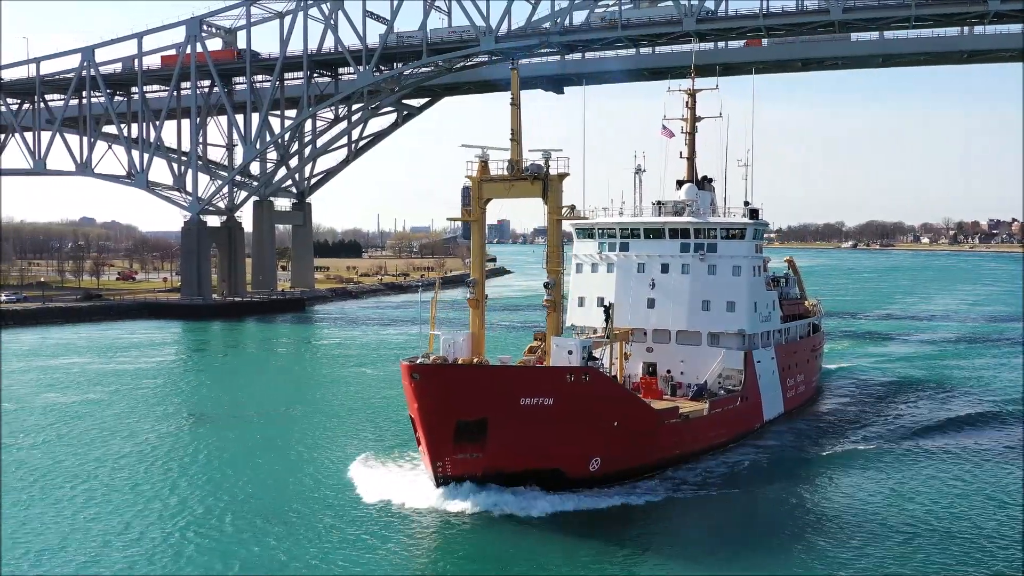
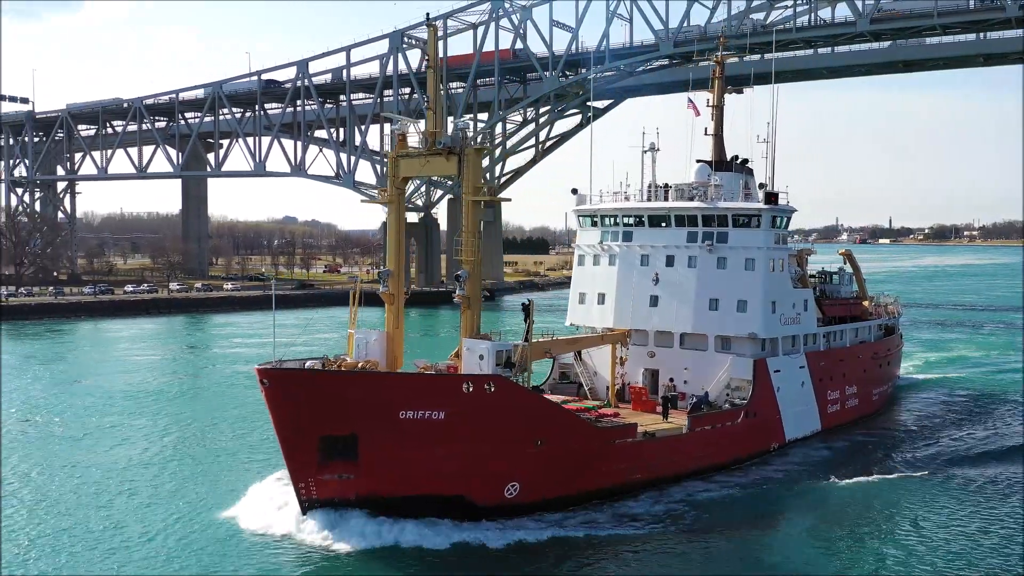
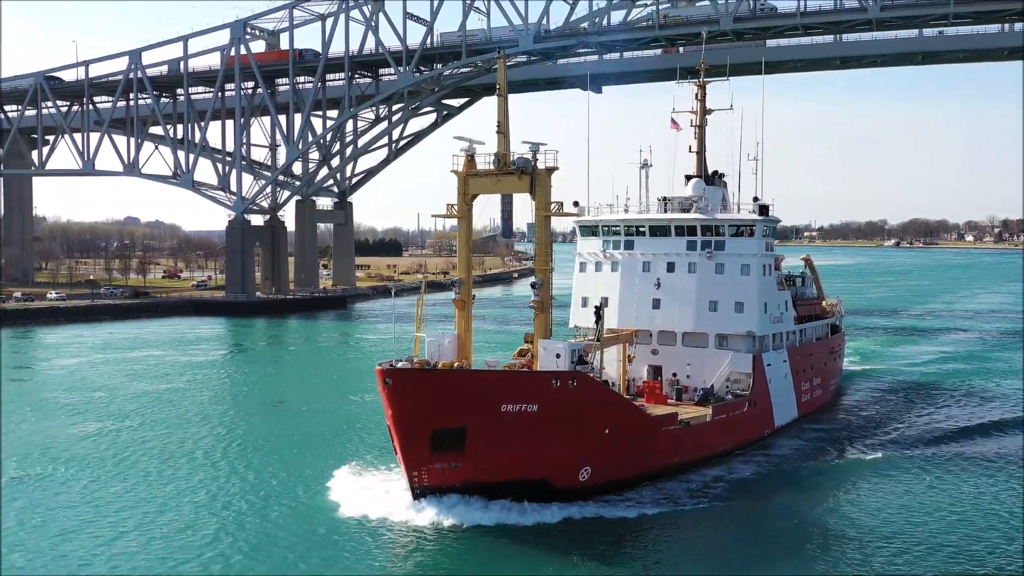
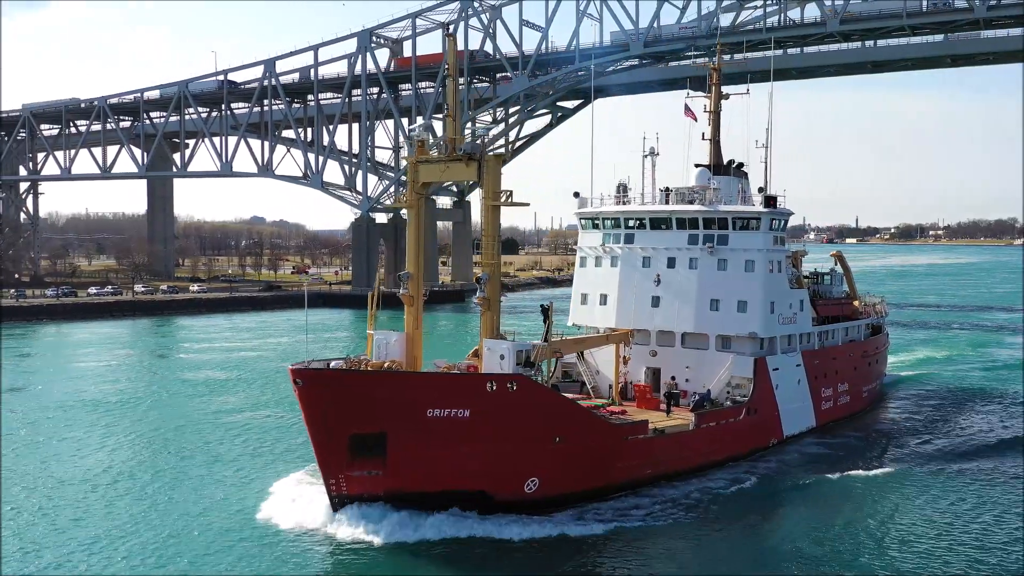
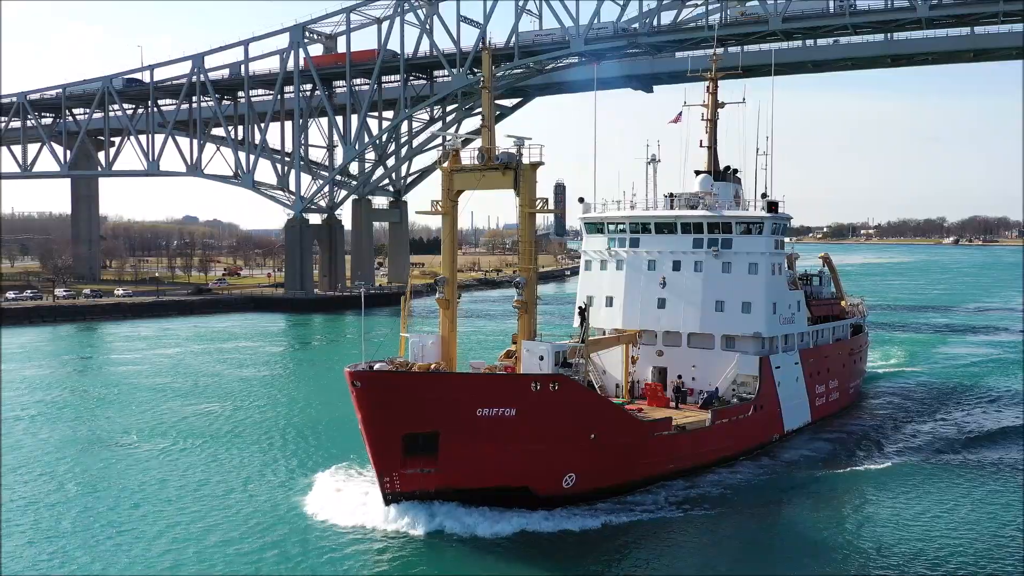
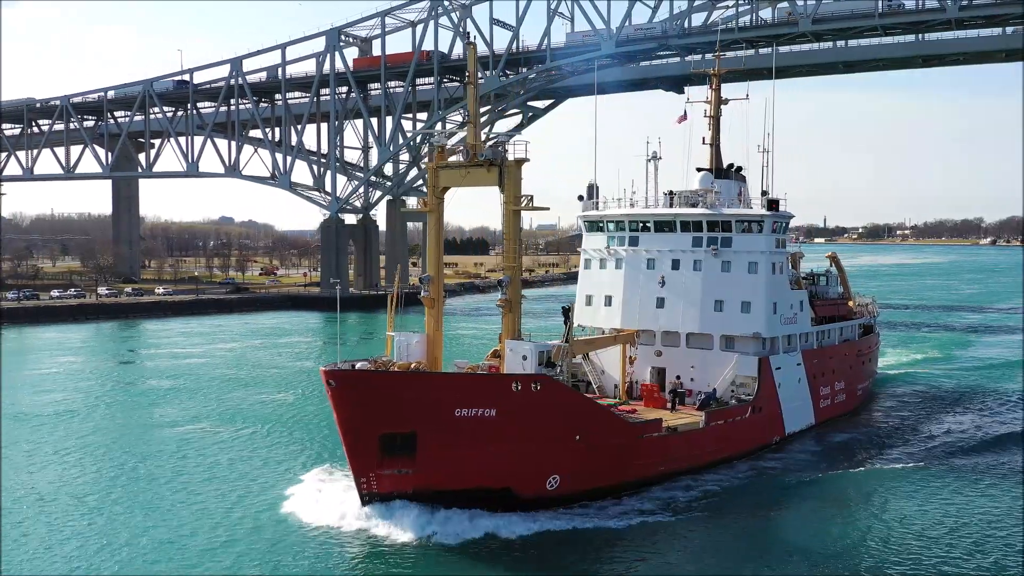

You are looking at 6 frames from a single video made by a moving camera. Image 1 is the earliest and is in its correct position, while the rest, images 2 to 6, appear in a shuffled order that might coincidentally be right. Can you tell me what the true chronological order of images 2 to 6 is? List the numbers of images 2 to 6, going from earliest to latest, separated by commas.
3, 5, 6, 4, 2
